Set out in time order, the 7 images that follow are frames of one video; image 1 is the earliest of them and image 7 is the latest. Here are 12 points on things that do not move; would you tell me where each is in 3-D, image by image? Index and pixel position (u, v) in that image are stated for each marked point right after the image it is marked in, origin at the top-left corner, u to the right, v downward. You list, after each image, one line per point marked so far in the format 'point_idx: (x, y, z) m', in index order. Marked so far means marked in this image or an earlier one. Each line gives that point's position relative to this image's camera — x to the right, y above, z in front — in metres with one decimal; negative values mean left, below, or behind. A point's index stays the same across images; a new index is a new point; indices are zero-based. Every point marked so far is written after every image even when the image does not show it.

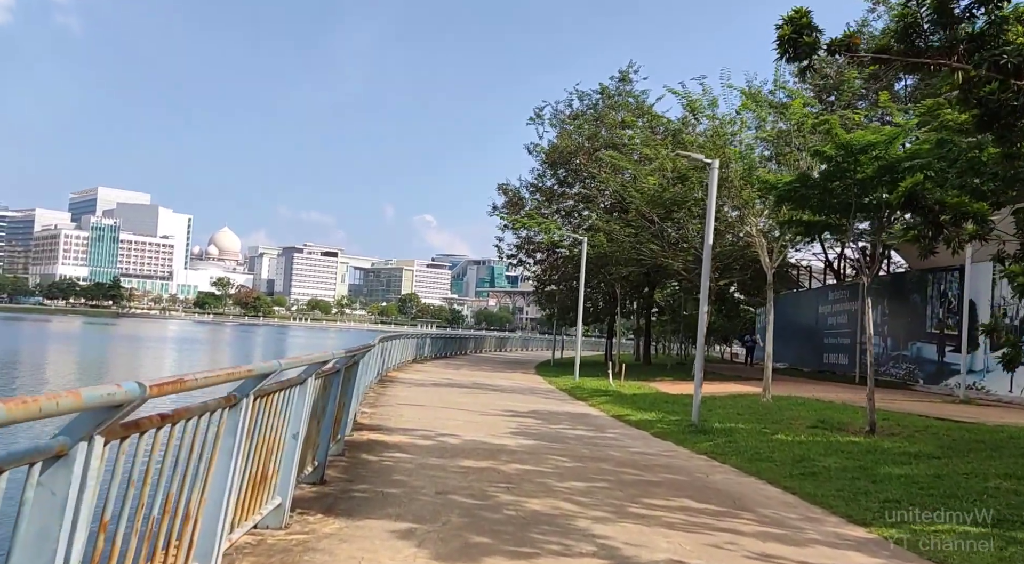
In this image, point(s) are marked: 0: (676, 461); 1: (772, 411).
0: (+2.0, -2.2, +10.9) m
1: (+5.0, -2.5, +17.1) m
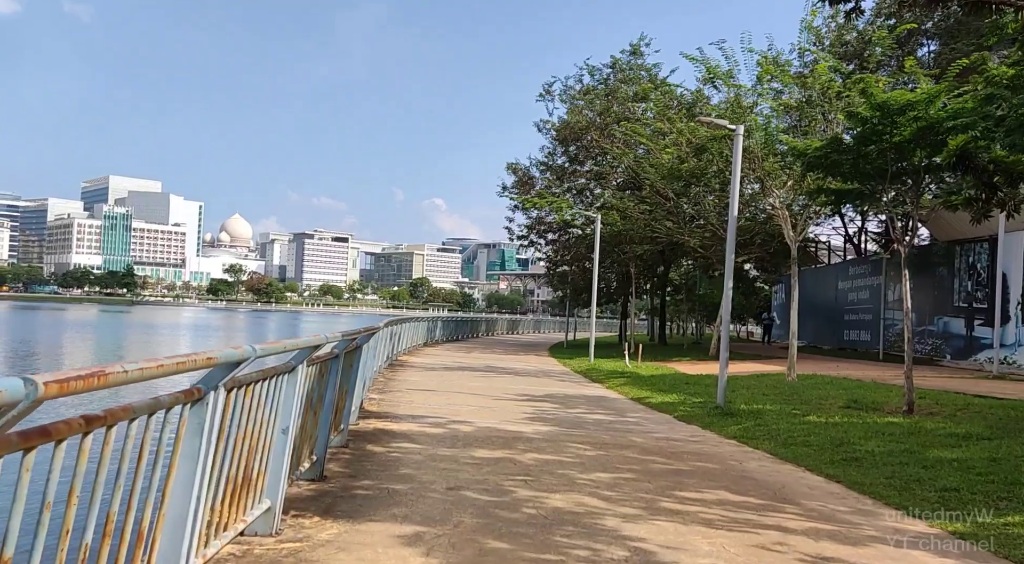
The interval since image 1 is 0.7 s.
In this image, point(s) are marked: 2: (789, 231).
0: (+2.2, -1.9, +10.2) m
1: (+5.2, -2.0, +16.3) m
2: (+6.2, +1.2, +20.0) m
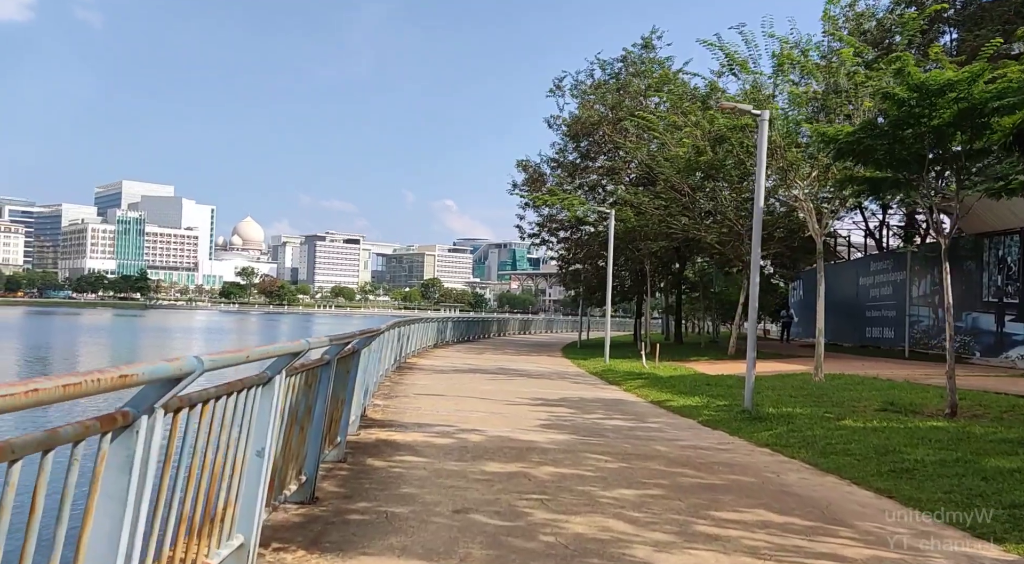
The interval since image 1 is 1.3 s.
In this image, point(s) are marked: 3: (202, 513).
0: (+2.3, -1.8, +9.4) m
1: (+5.5, -1.9, +15.5) m
2: (+6.4, +1.2, +19.1) m
3: (-1.4, -1.0, +3.9) m
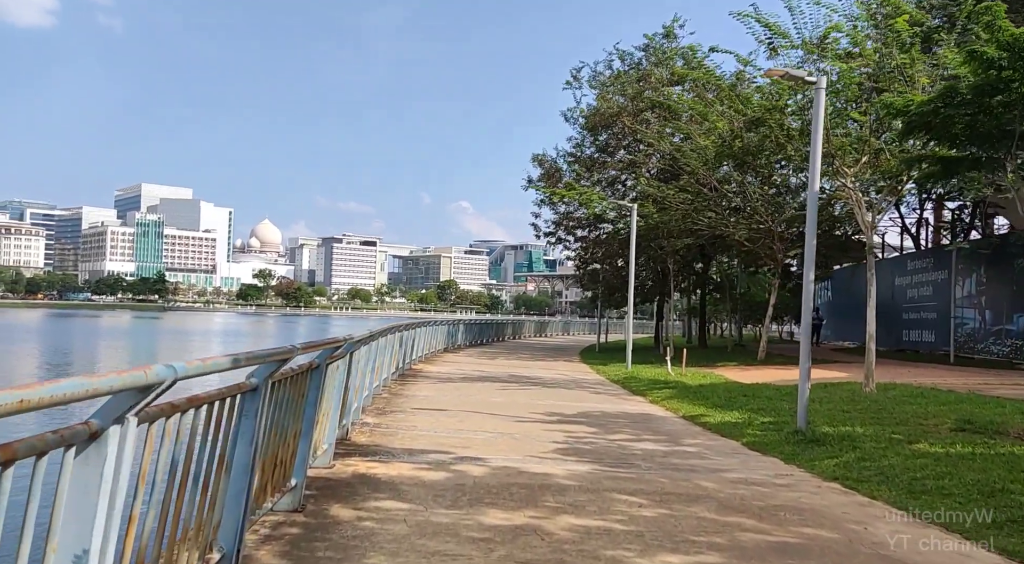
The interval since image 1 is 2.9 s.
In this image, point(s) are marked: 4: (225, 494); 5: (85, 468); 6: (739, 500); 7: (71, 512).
0: (+2.4, -1.8, +7.5) m
1: (+5.7, -1.9, +13.5) m
2: (+6.6, +1.3, +17.1) m
3: (-1.4, -1.0, +2.1) m
4: (-1.4, -1.0, +4.3) m
5: (-1.3, -0.5, +2.7) m
6: (+1.8, -1.8, +7.3) m
7: (-1.3, -0.7, +2.7) m
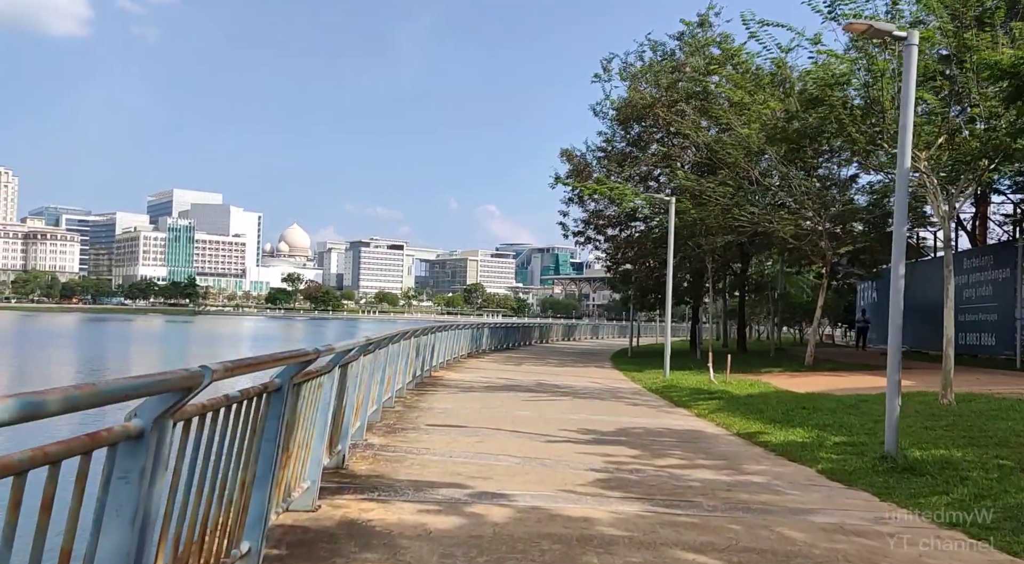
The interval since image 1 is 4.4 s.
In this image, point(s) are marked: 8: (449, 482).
0: (+2.6, -1.7, +5.7) m
1: (+6.0, -1.8, +11.7) m
2: (+7.1, +1.3, +15.2) m
3: (-1.3, -0.9, +0.5) m
4: (-1.3, -1.0, +2.6) m
5: (-1.2, -0.5, +1.0) m
6: (+2.0, -1.7, +5.6) m
7: (-1.2, -0.6, +1.0) m
8: (-0.5, -1.6, +7.4) m
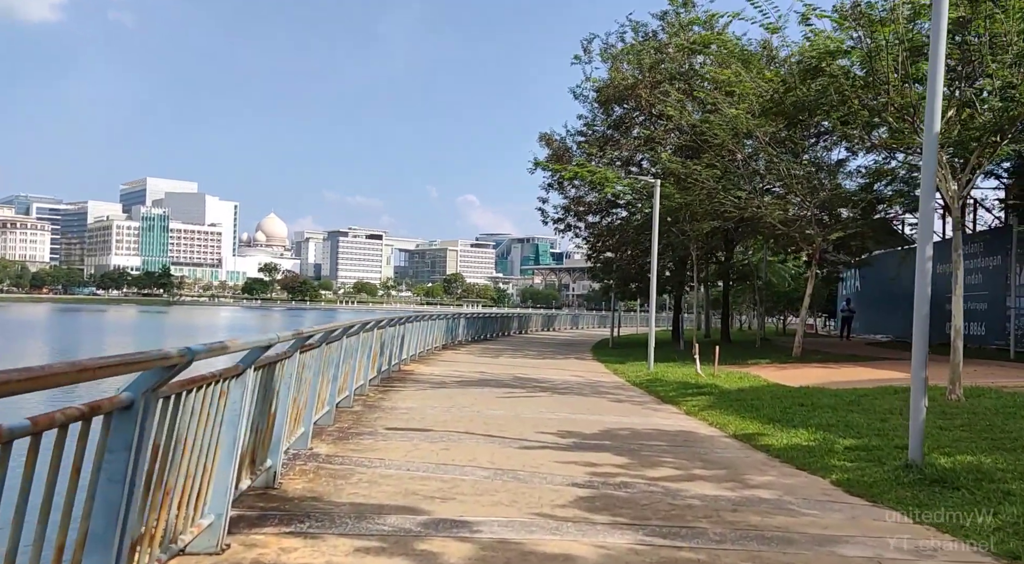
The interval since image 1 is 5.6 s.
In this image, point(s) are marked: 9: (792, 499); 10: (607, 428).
0: (+2.4, -1.6, +4.5) m
1: (+5.7, -1.7, +10.6) m
2: (+6.7, +1.5, +14.1) m
3: (-1.4, -0.8, -0.8) m
4: (-1.4, -0.9, +1.4) m
5: (-1.3, -0.4, -0.2) m
6: (+1.8, -1.6, +4.4) m
7: (-1.3, -0.5, -0.2) m
8: (-0.7, -1.5, +6.1) m
9: (+2.2, -1.7, +7.1) m
10: (+1.2, -1.8, +11.0) m
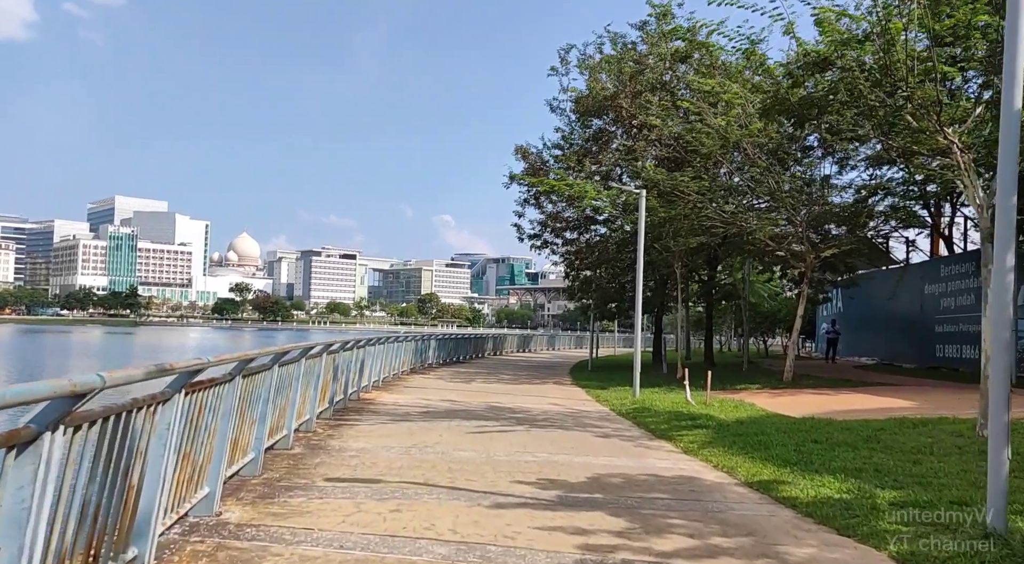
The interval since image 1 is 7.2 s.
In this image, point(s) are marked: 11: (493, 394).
0: (+2.3, -1.7, +2.8) m
1: (+5.4, -1.8, +8.9) m
2: (+6.3, +1.3, +12.6) m
3: (-1.4, -0.8, -2.6) m
4: (-1.4, -0.9, -0.4) m
5: (-1.3, -0.4, -2.0) m
6: (+1.7, -1.6, +2.6) m
7: (-1.3, -0.5, -2.0) m
8: (-0.9, -1.6, +4.3) m
9: (+2.0, -1.8, +5.4) m
10: (+0.9, -1.9, +9.2) m
11: (-0.5, -2.4, +19.2) m
